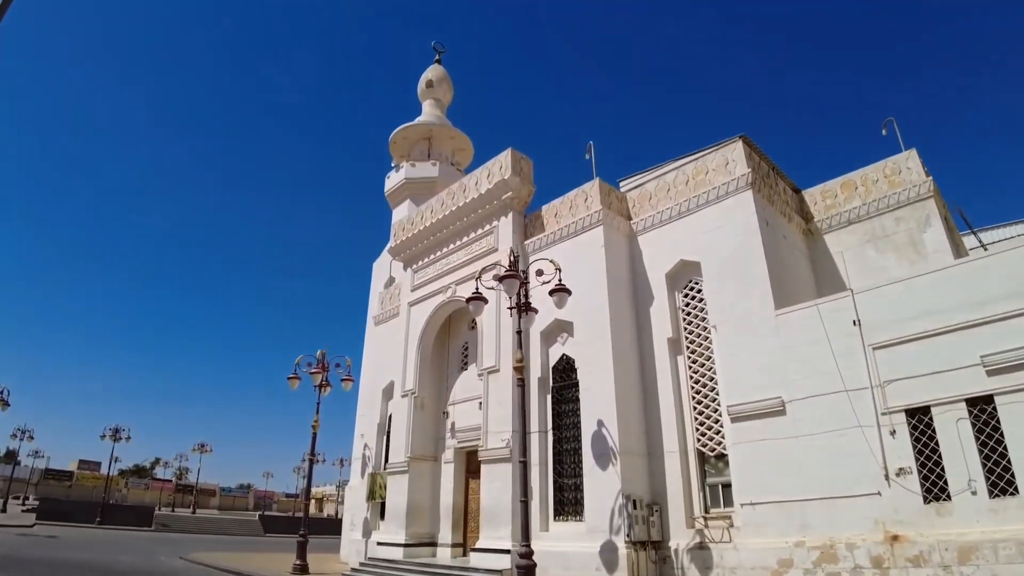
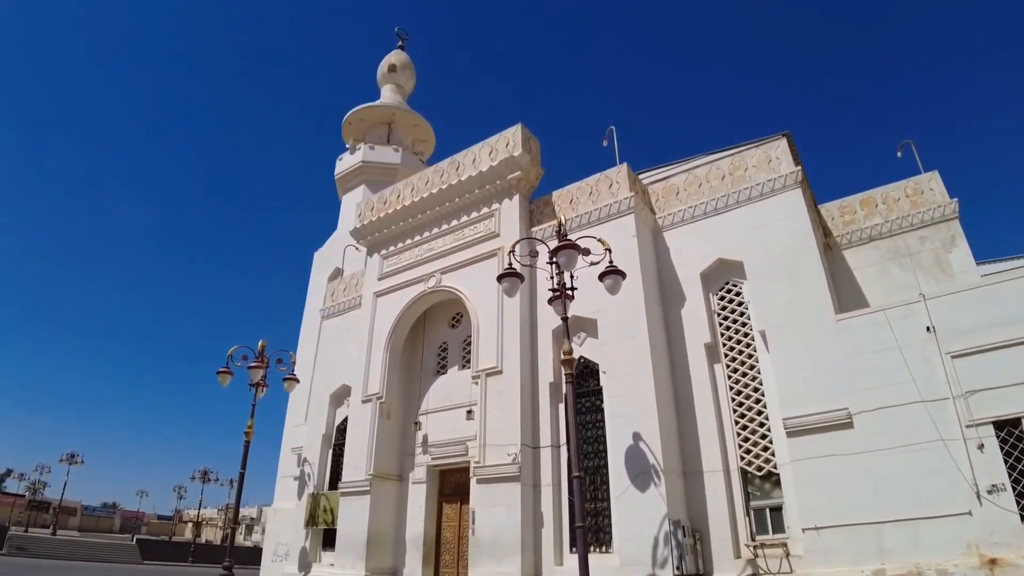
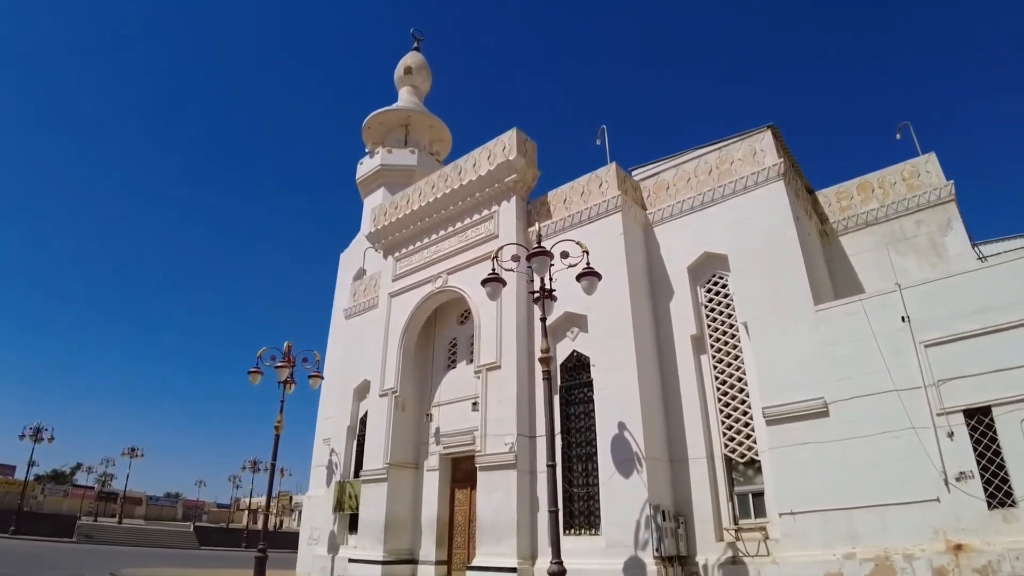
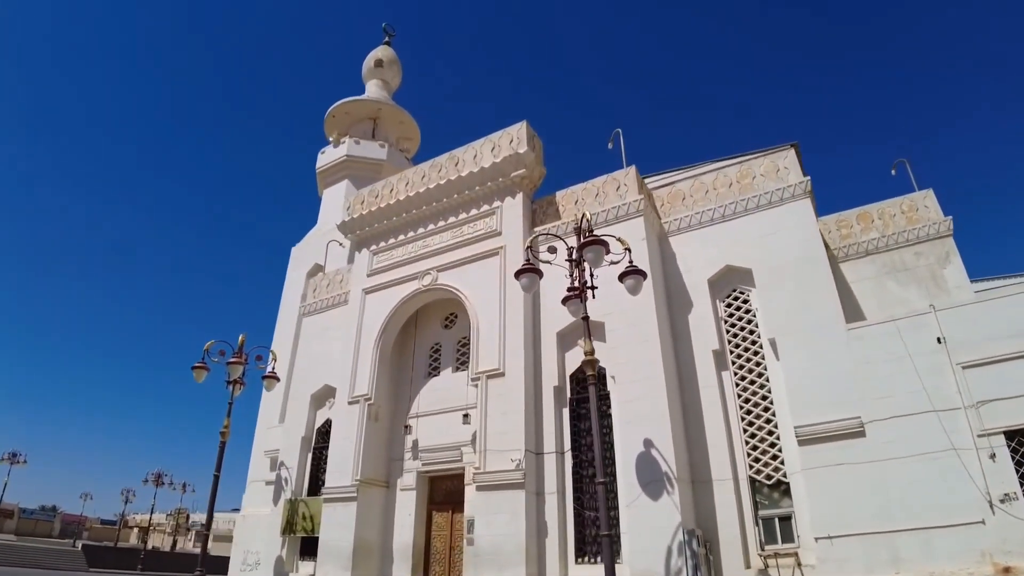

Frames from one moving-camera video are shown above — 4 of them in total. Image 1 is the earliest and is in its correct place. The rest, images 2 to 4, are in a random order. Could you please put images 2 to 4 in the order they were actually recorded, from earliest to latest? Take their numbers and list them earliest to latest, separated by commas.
3, 2, 4
